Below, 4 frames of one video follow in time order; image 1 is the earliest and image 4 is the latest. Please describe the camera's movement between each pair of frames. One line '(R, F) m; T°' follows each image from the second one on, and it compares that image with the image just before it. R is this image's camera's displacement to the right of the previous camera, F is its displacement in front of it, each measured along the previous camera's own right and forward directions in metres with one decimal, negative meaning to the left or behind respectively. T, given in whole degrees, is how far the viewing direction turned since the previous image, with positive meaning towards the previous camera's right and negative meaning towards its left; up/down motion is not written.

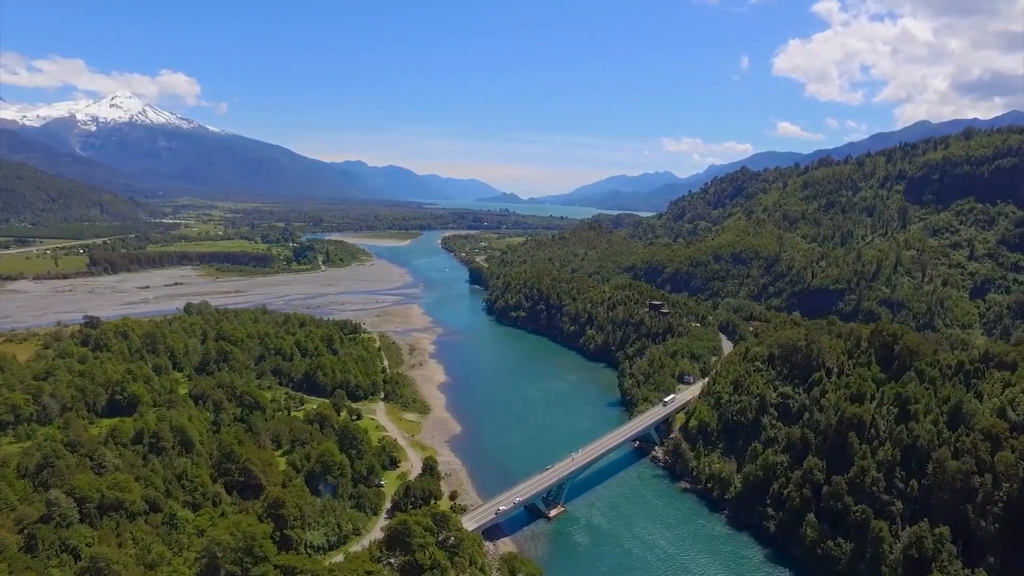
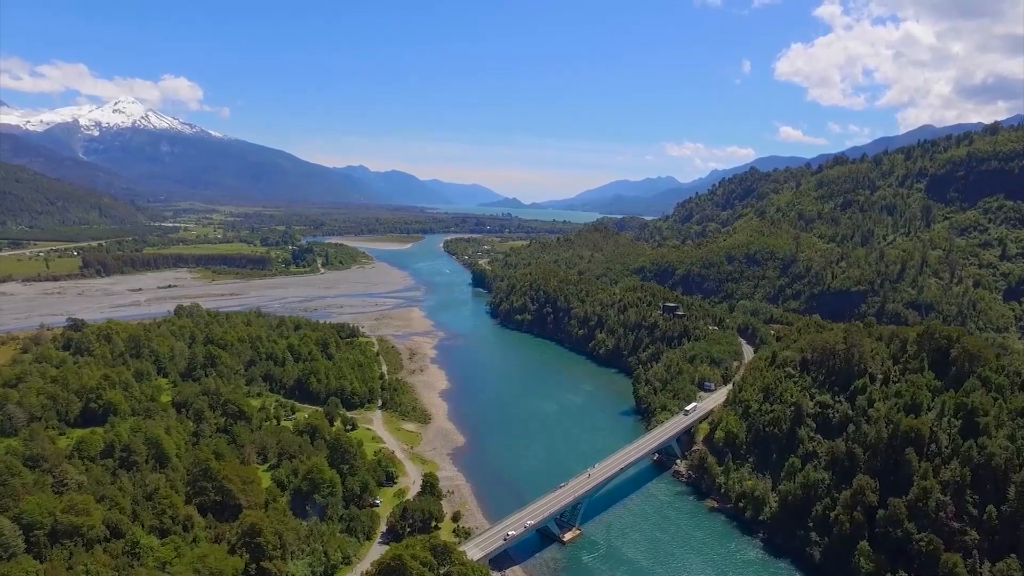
(-0.6, +5.2) m; 0°
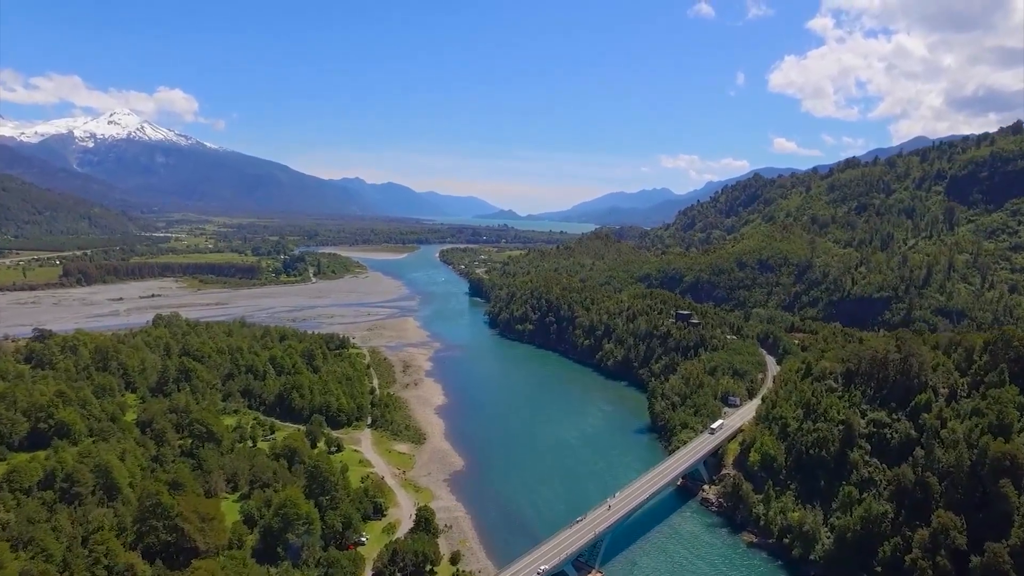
(-0.8, +6.7) m; 0°
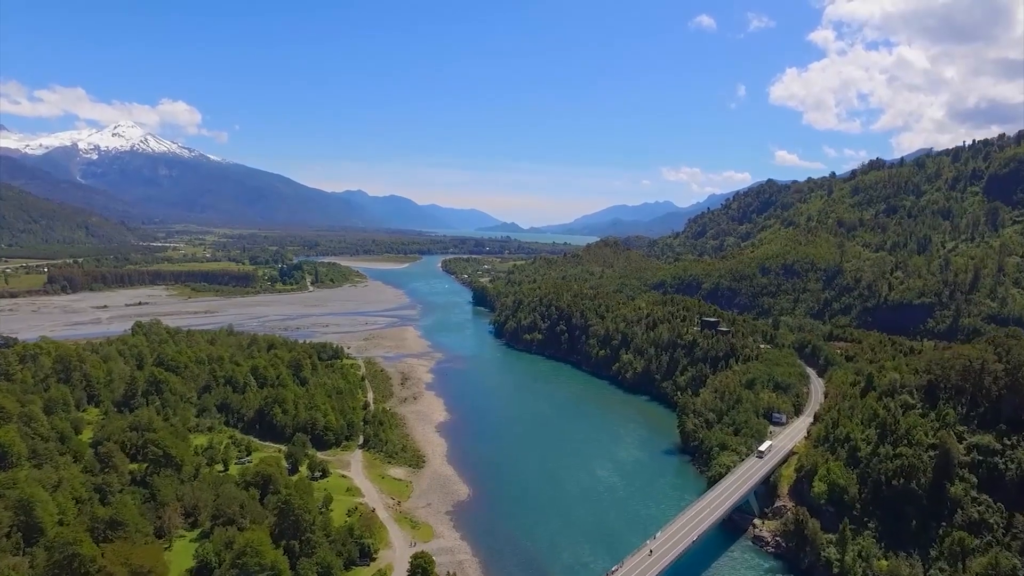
(-1.0, +8.0) m; 0°
